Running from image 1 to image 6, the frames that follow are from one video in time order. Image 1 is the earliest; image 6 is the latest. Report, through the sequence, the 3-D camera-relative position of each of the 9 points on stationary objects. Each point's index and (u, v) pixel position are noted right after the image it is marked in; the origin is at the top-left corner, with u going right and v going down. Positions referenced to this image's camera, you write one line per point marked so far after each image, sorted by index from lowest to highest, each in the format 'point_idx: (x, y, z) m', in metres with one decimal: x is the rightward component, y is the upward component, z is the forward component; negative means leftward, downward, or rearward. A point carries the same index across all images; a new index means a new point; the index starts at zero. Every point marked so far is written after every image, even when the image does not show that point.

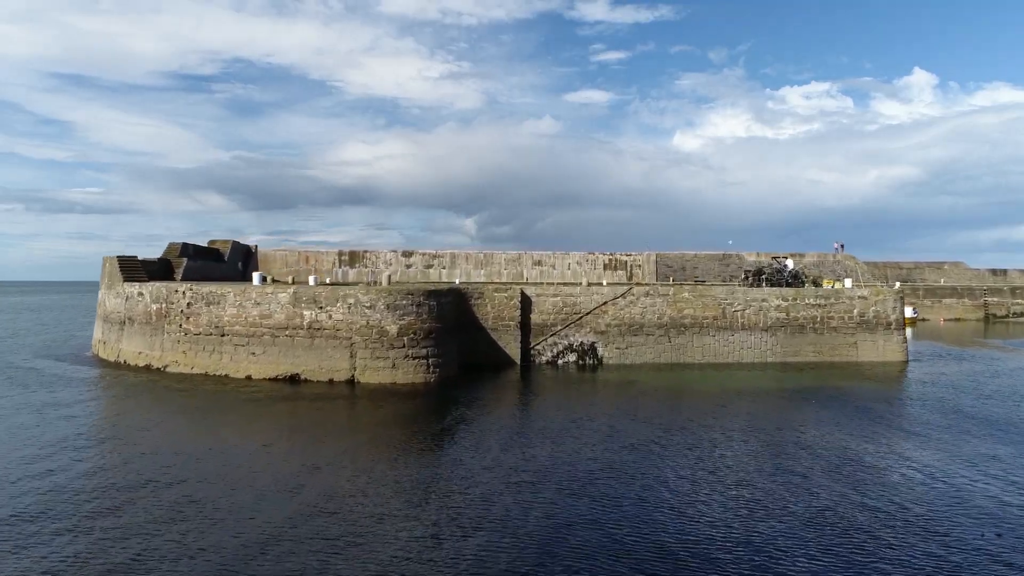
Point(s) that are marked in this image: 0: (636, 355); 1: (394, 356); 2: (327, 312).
0: (+3.0, -1.6, +15.7) m
1: (-2.2, -1.3, +12.3) m
2: (-3.5, -0.5, +12.5) m
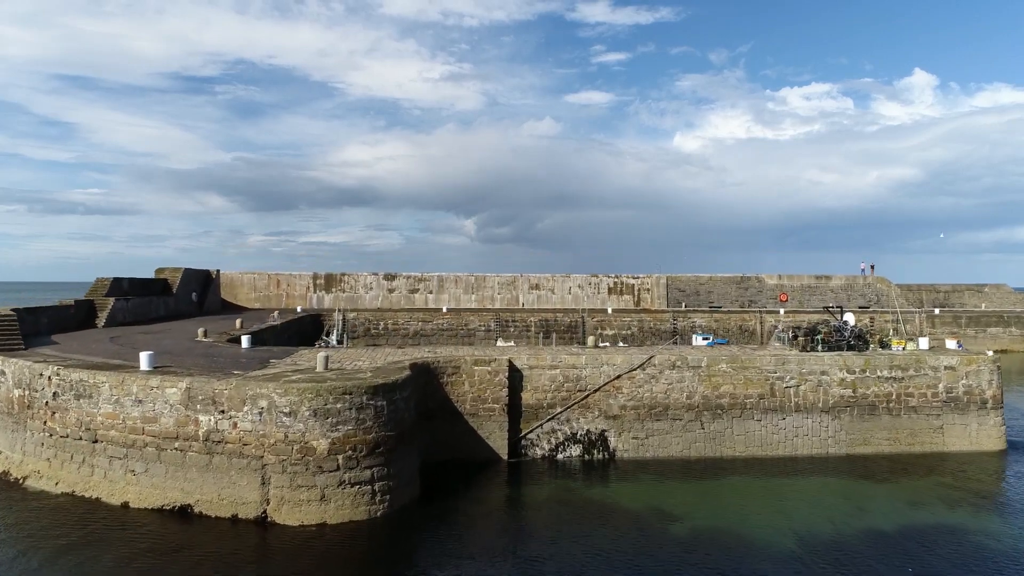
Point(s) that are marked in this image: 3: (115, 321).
0: (+2.7, -2.9, +12.1) m
1: (-2.5, -2.6, +8.7) m
2: (-3.8, -1.8, +8.9) m
3: (-11.3, -0.9, +18.7) m
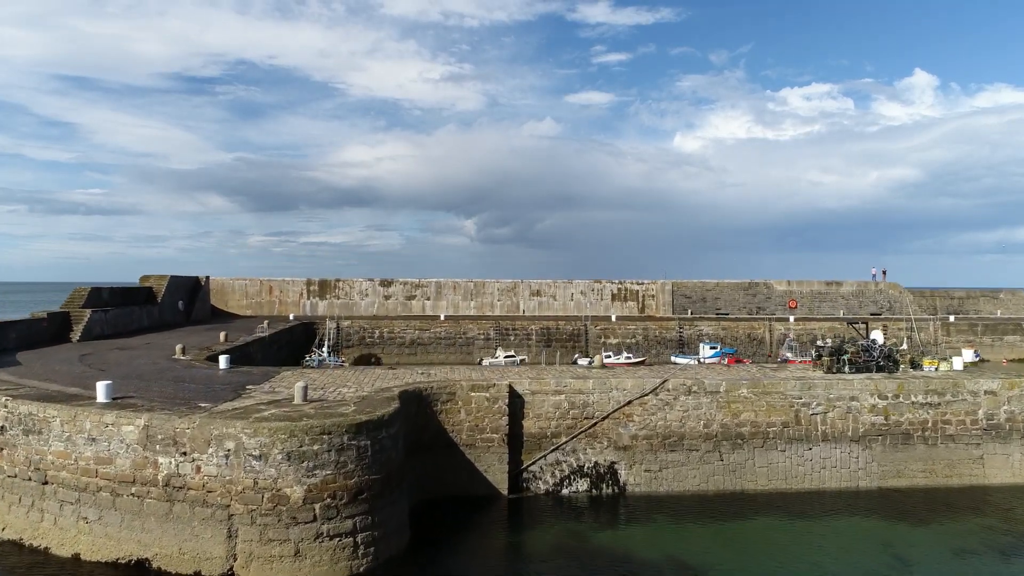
0: (+2.7, -3.2, +11.0) m
1: (-2.5, -2.9, +7.6) m
2: (-3.8, -2.1, +7.8) m
3: (-11.3, -1.2, +17.6) m
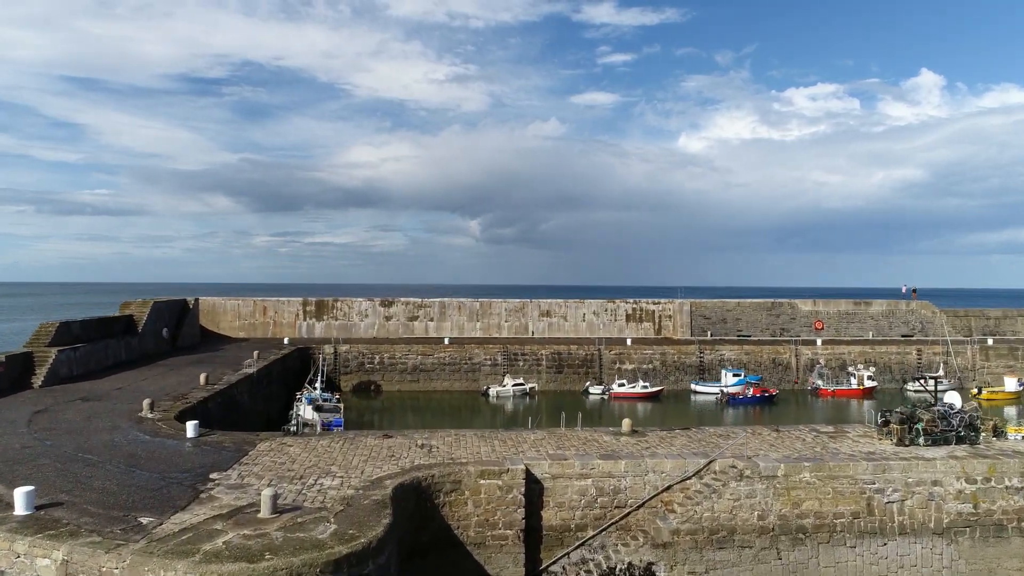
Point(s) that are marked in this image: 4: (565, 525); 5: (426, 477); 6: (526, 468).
0: (+3.0, -4.1, +9.2) m
1: (-2.3, -3.8, +5.8) m
2: (-3.6, -3.0, +6.0) m
3: (-11.0, -2.1, +15.9) m
4: (+0.7, -3.3, +9.3) m
5: (-1.2, -2.5, +8.8) m
6: (+0.2, -2.5, +9.2) m
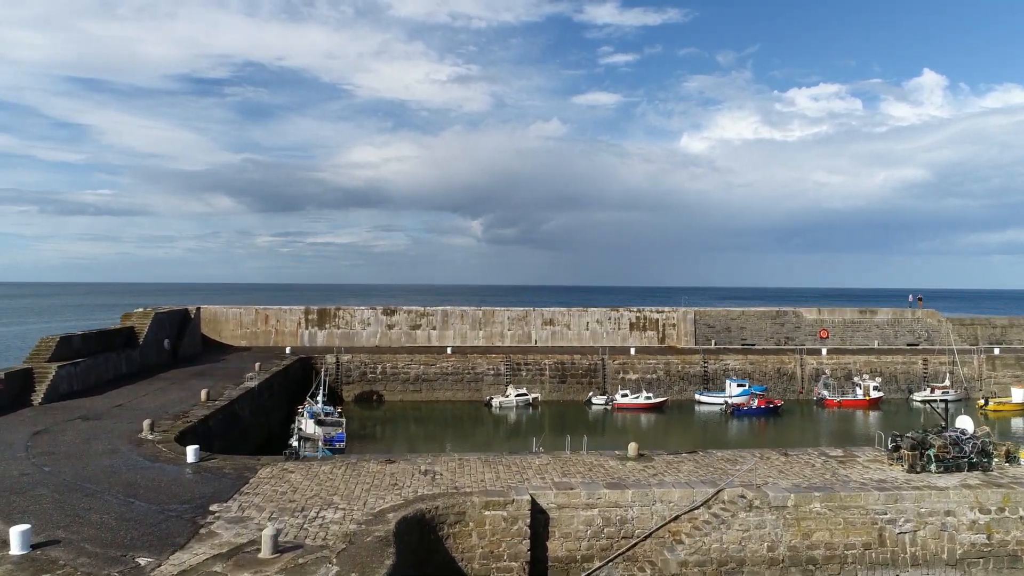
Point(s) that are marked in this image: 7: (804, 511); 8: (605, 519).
0: (+3.0, -4.5, +9.0) m
1: (-2.2, -4.2, +5.7) m
2: (-3.5, -3.4, +5.9) m
3: (-10.9, -2.5, +15.8) m
4: (+0.8, -3.7, +9.1) m
5: (-1.1, -2.9, +8.6) m
6: (+0.3, -2.9, +9.0) m
7: (+4.1, -3.1, +9.2) m
8: (+1.3, -3.2, +9.2) m
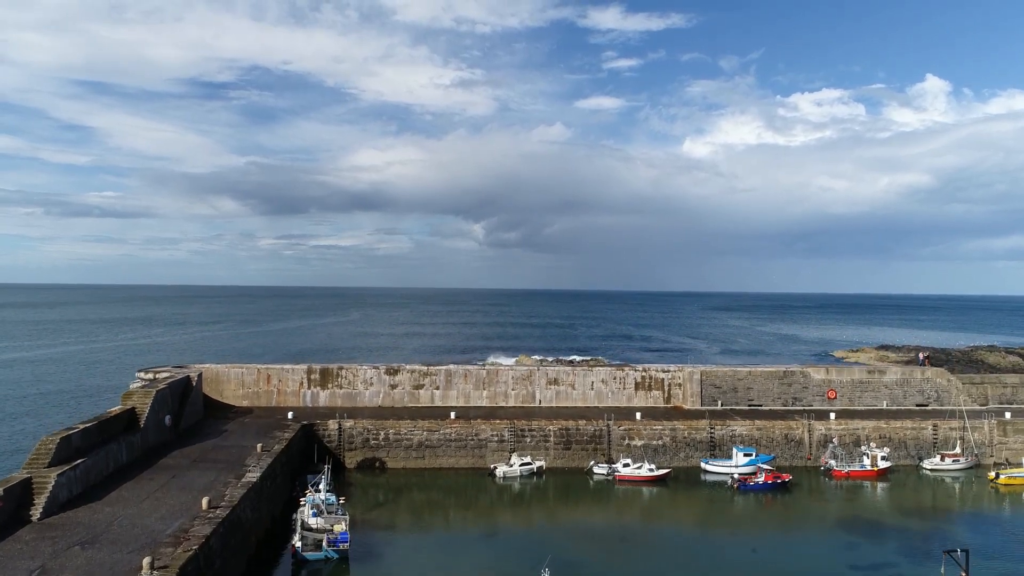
0: (+3.1, -7.1, +8.7) m
1: (-2.1, -6.7, +5.4) m
2: (-3.4, -5.9, +5.6) m
3: (-10.8, -5.0, +15.5) m
4: (+0.9, -6.3, +8.8) m
5: (-1.0, -5.5, +8.3) m
6: (+0.4, -5.5, +8.8) m
7: (+4.2, -5.7, +8.9) m
8: (+1.4, -5.8, +8.9) m
